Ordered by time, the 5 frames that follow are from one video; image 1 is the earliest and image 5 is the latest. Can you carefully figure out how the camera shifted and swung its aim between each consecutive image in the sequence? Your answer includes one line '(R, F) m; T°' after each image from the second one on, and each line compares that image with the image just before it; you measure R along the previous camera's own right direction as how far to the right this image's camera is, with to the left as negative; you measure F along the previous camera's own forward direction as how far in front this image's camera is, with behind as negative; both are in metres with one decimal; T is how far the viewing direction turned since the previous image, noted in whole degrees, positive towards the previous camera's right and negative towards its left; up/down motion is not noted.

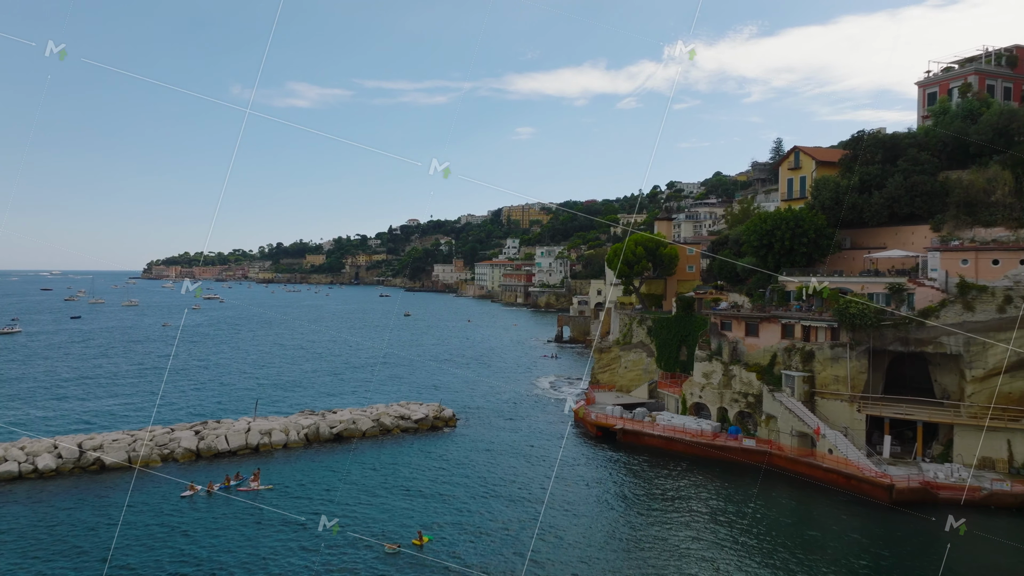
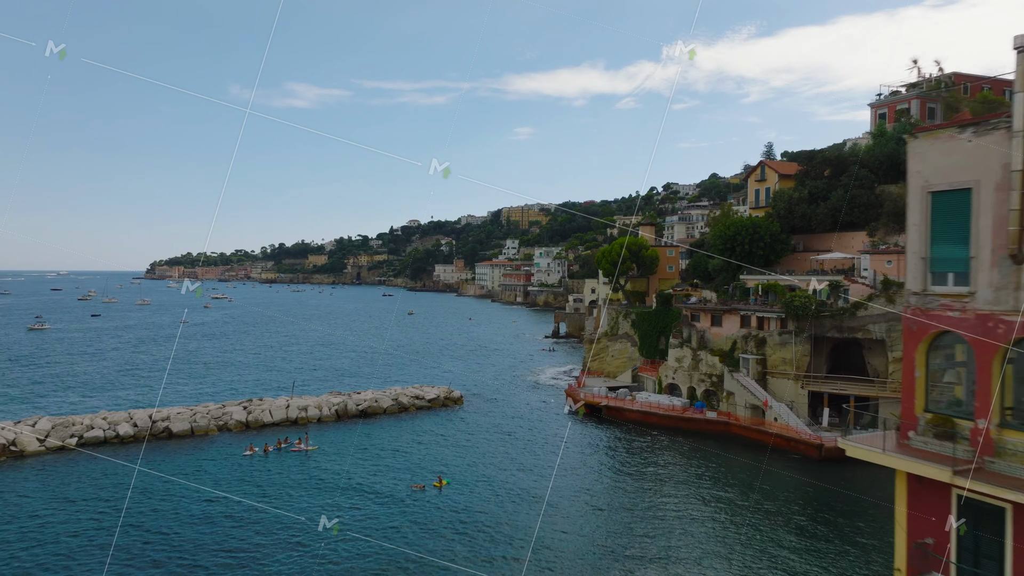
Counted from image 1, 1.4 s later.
(-0.1, -5.6) m; 0°
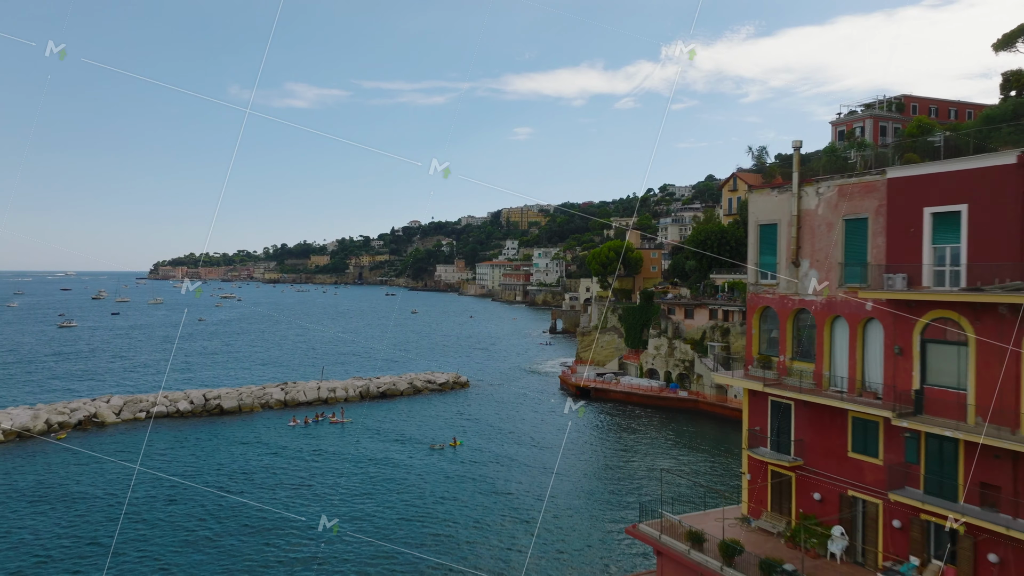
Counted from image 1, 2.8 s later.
(-0.1, -5.9) m; 0°
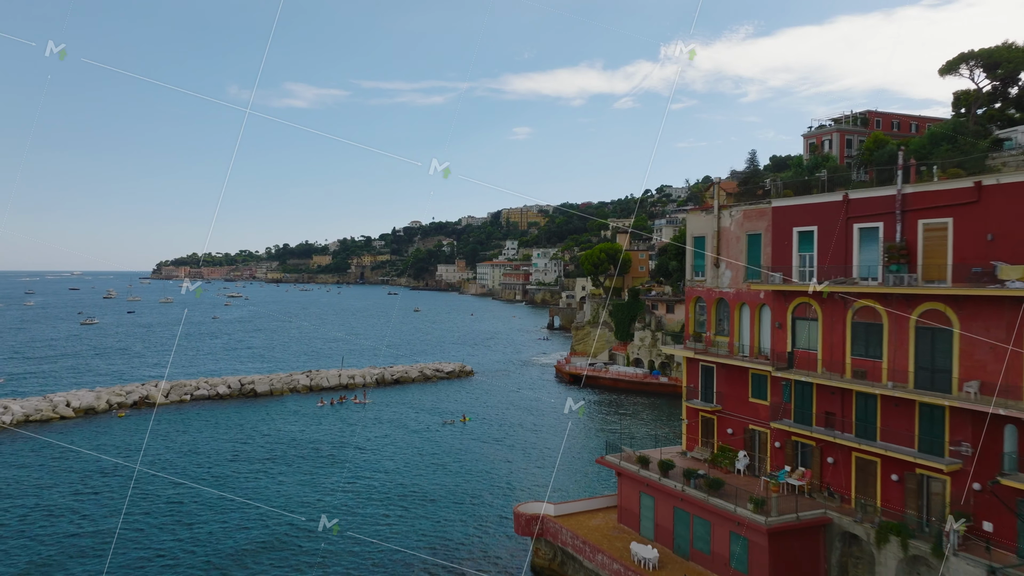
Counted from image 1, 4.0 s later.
(-0.1, -5.2) m; 0°
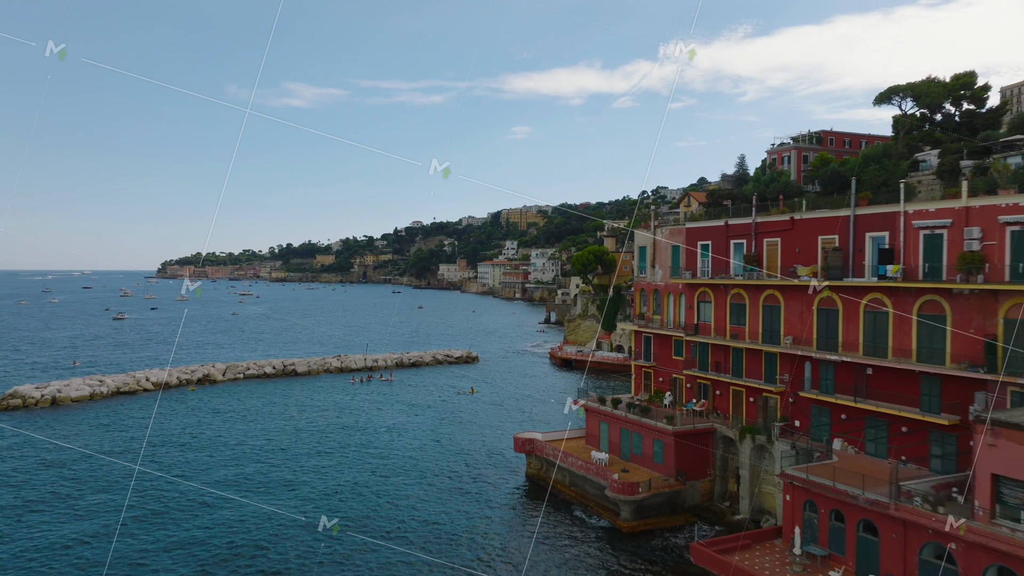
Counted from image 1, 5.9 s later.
(-0.1, -8.4) m; 0°
